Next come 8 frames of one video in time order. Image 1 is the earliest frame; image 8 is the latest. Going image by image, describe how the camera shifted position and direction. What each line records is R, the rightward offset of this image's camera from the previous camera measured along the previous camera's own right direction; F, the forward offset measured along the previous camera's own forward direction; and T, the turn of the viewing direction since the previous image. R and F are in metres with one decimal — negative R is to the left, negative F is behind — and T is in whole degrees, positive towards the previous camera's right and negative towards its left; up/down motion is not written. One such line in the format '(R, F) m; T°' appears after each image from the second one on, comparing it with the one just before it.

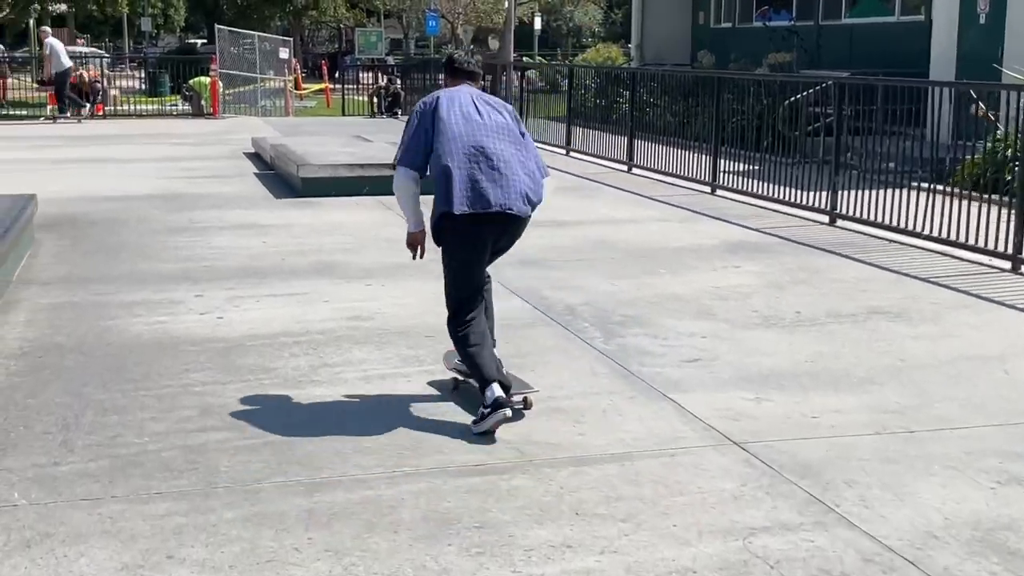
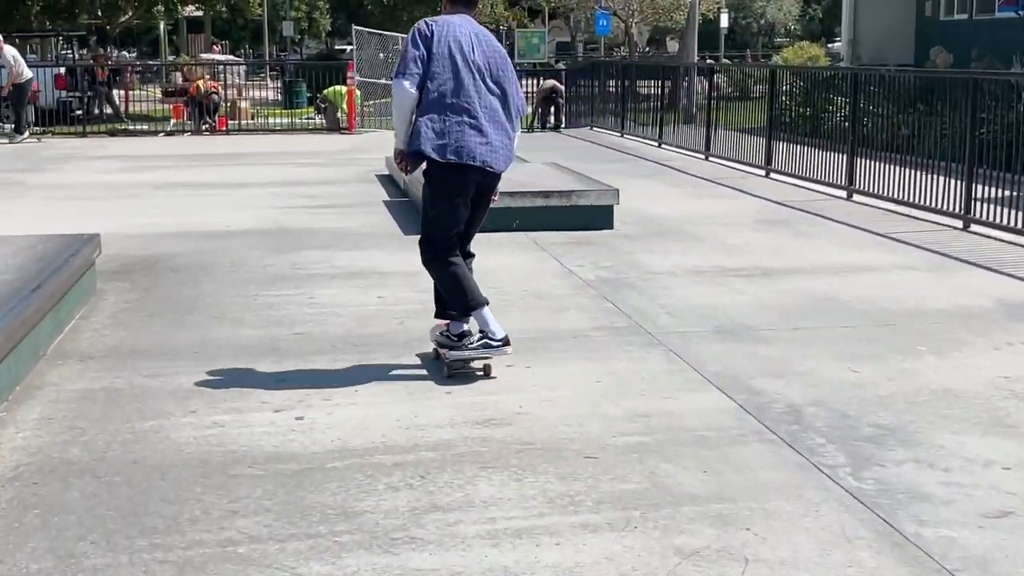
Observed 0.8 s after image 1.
(-0.1, +2.7) m; -7°
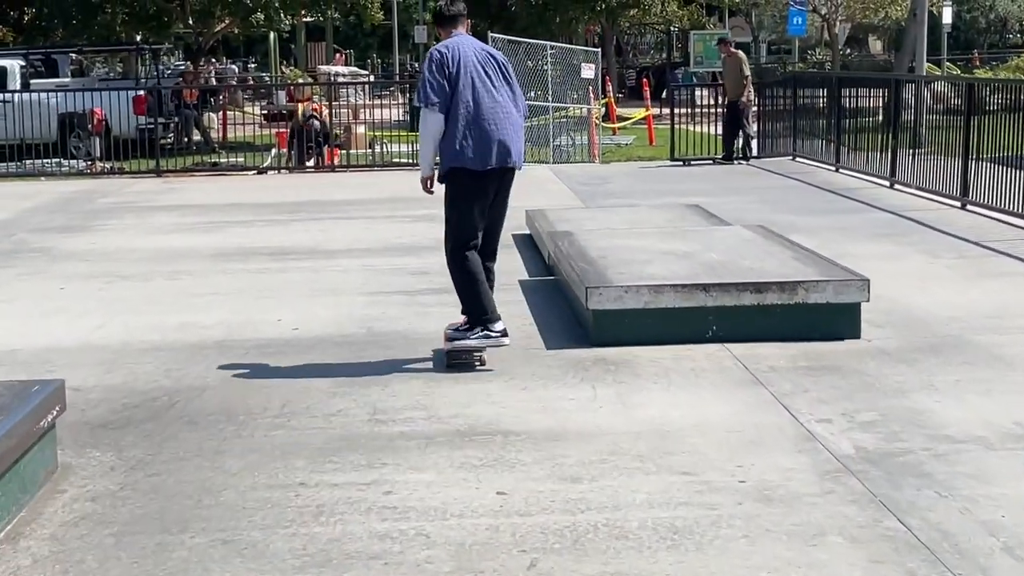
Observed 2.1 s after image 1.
(-0.2, +3.4) m; -6°
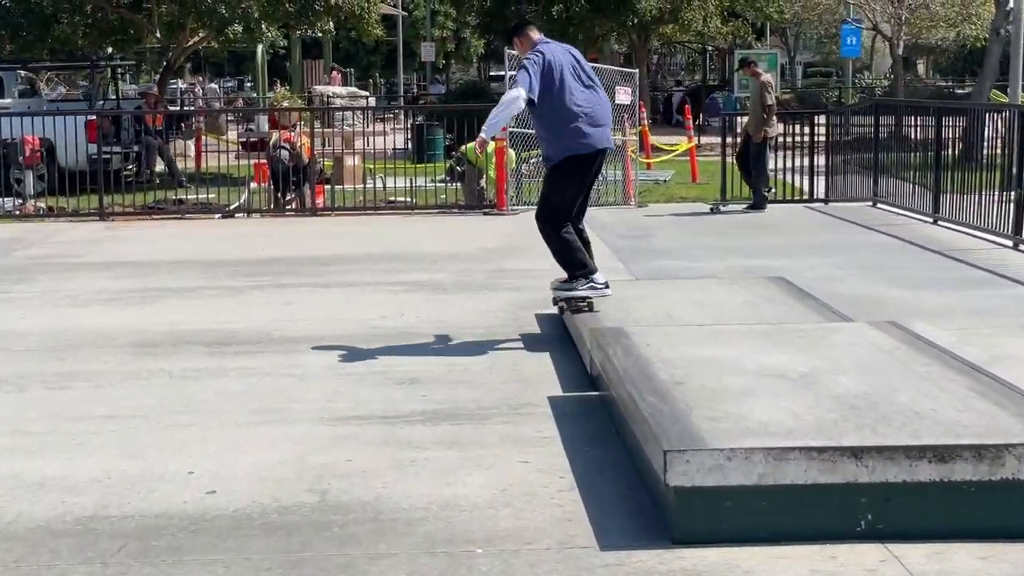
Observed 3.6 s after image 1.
(-0.1, +2.7) m; 0°
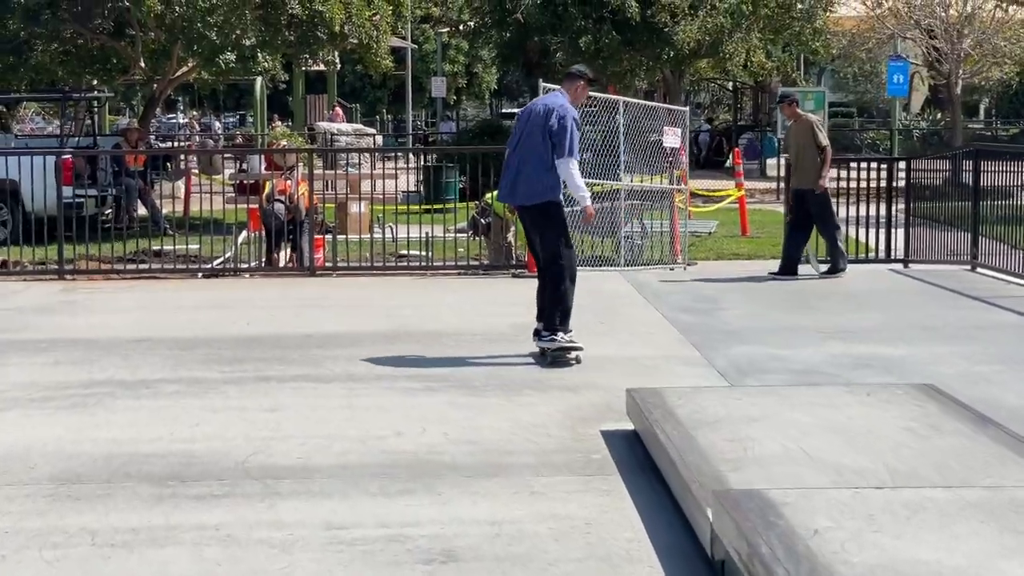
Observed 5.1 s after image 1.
(-0.3, +2.2) m; 0°
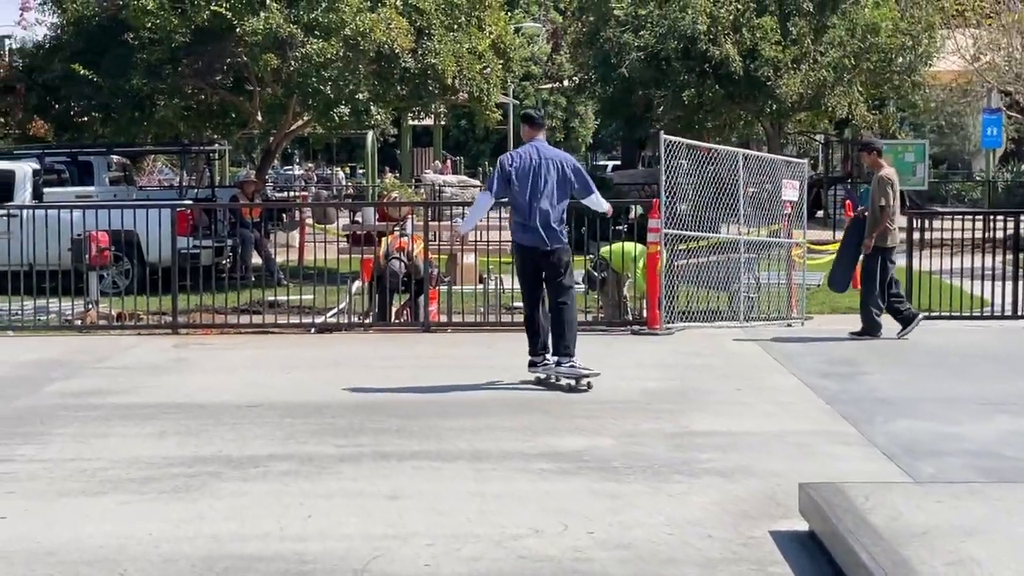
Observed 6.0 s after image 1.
(-0.3, +0.8) m; -4°
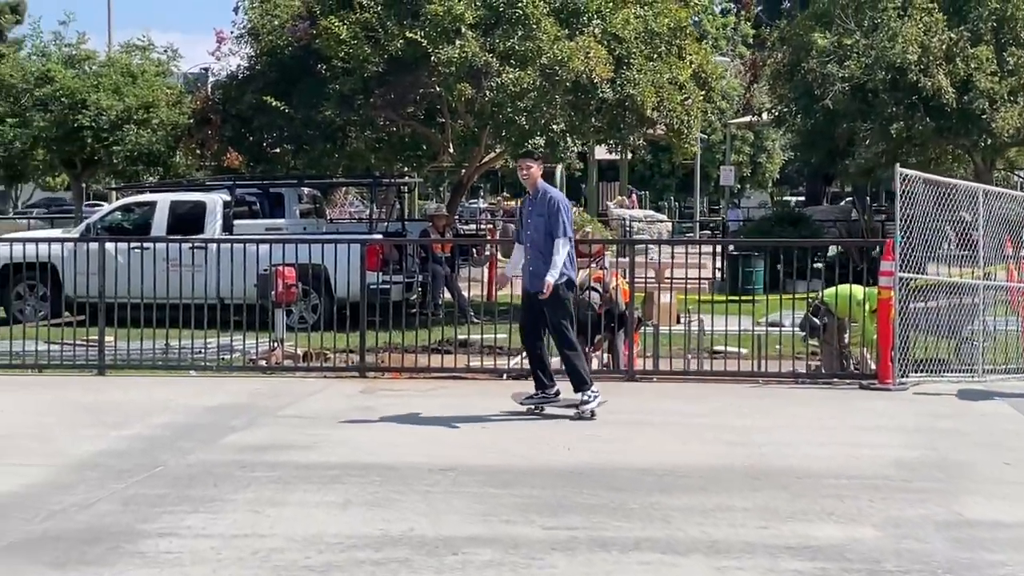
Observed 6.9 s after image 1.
(-0.3, +1.1) m; -8°
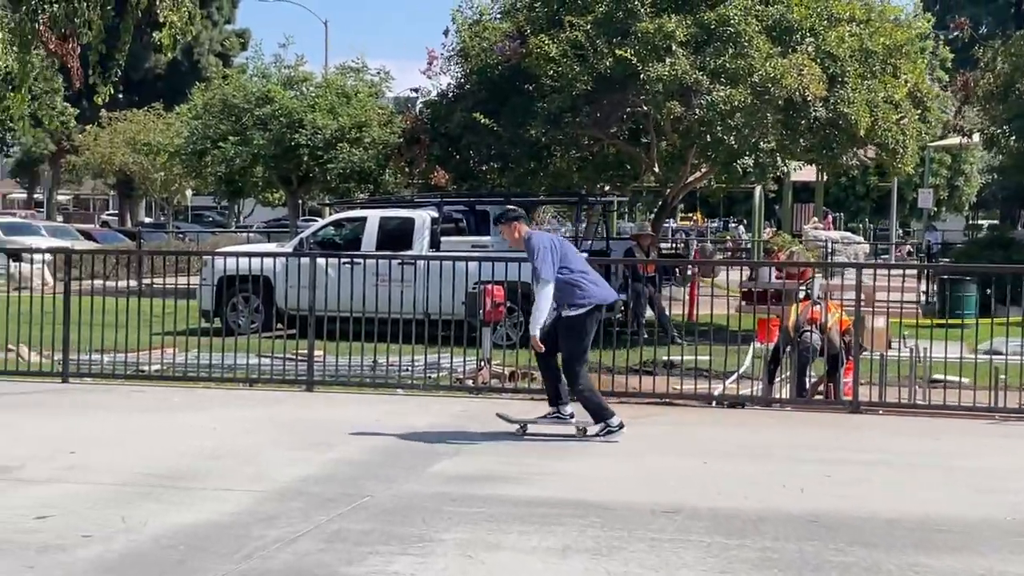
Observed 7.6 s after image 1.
(-0.2, +0.3) m; -8°
